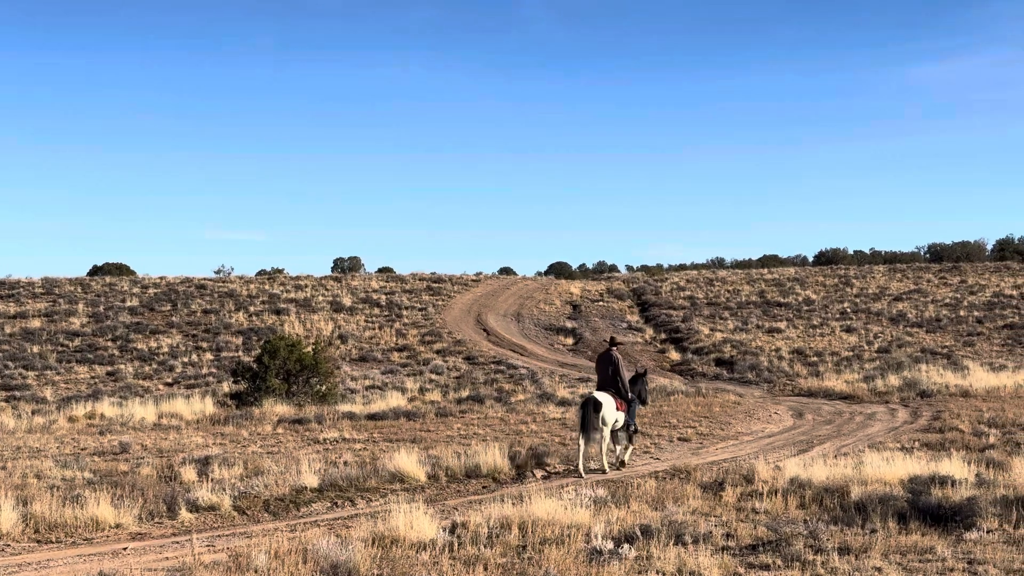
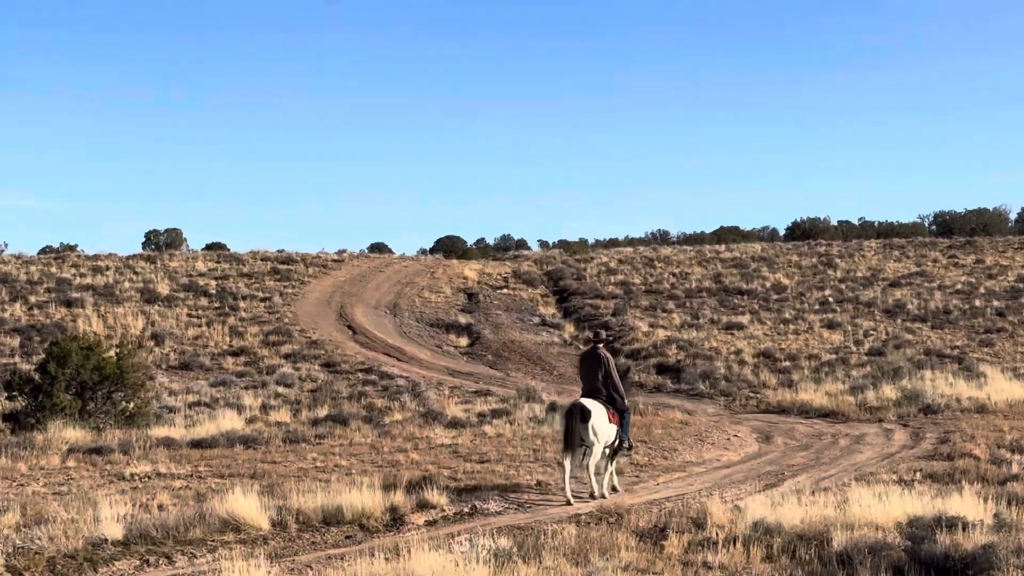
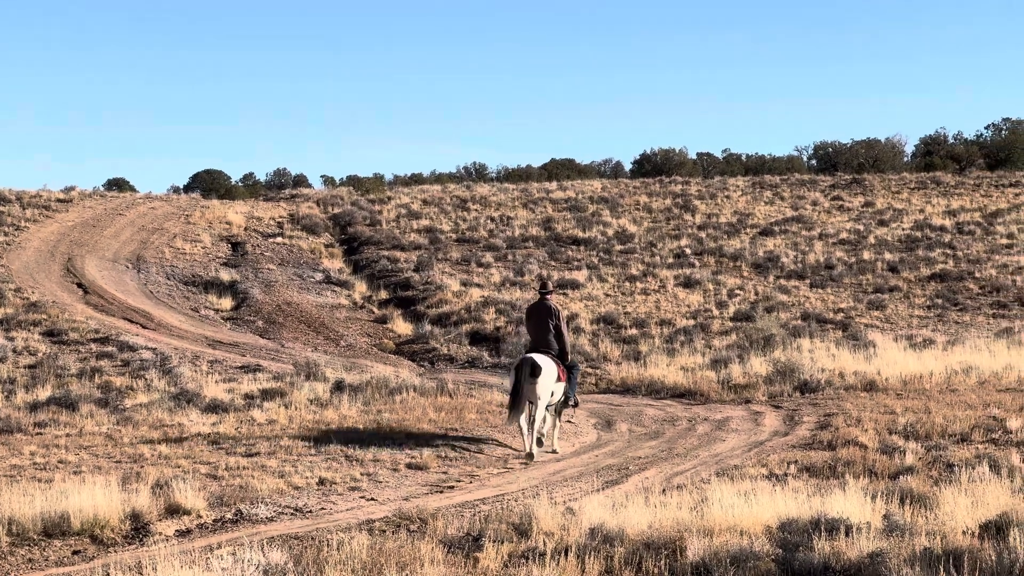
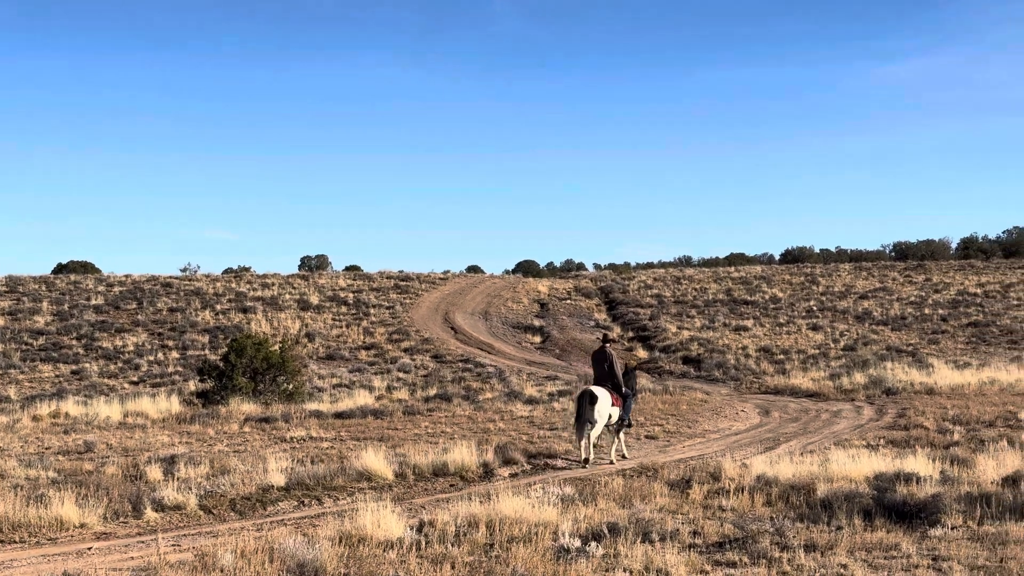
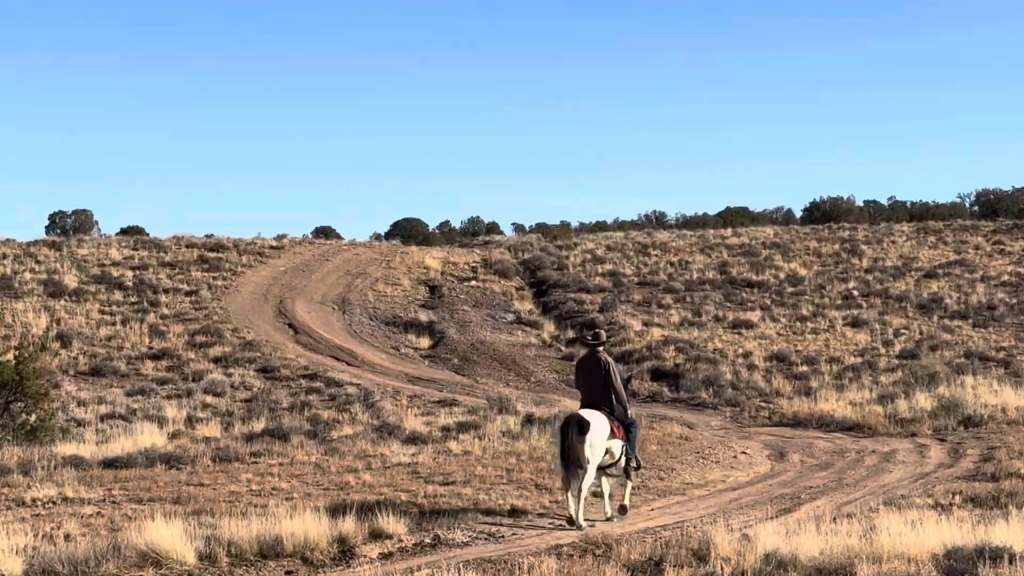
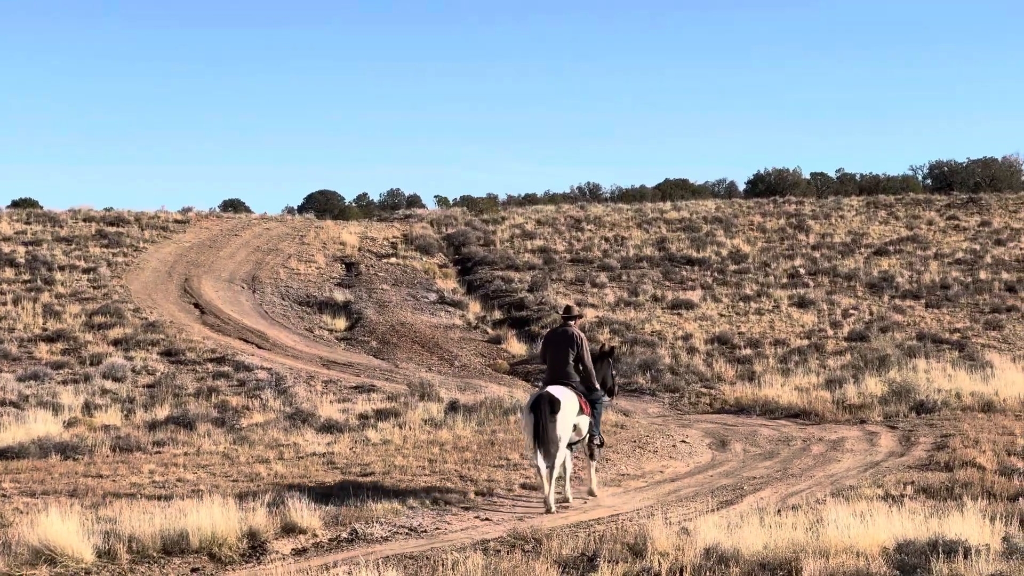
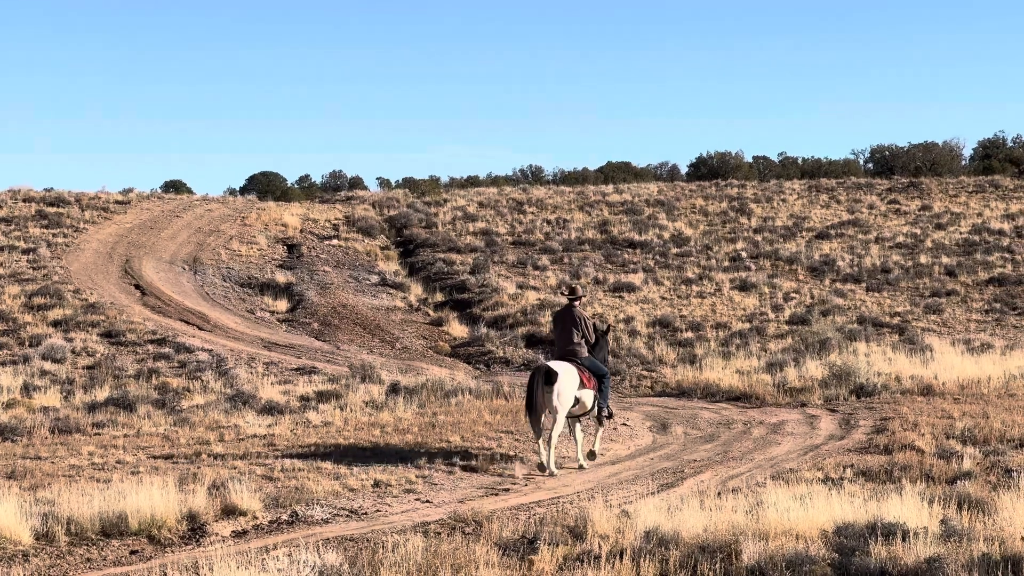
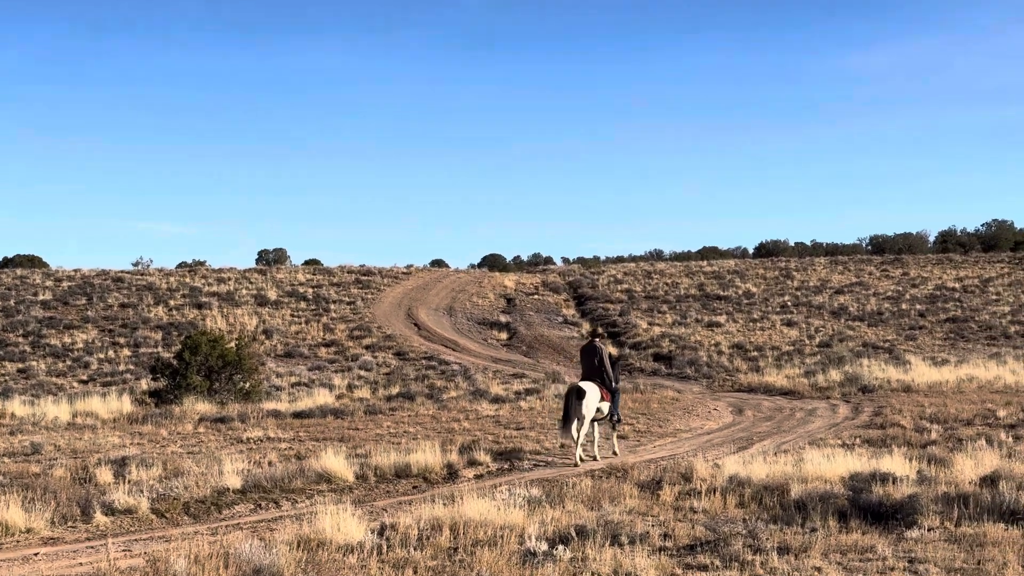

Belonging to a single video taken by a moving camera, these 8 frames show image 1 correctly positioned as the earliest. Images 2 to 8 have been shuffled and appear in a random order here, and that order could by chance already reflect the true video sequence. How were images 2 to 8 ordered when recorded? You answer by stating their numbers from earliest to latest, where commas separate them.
4, 8, 2, 5, 6, 7, 3
